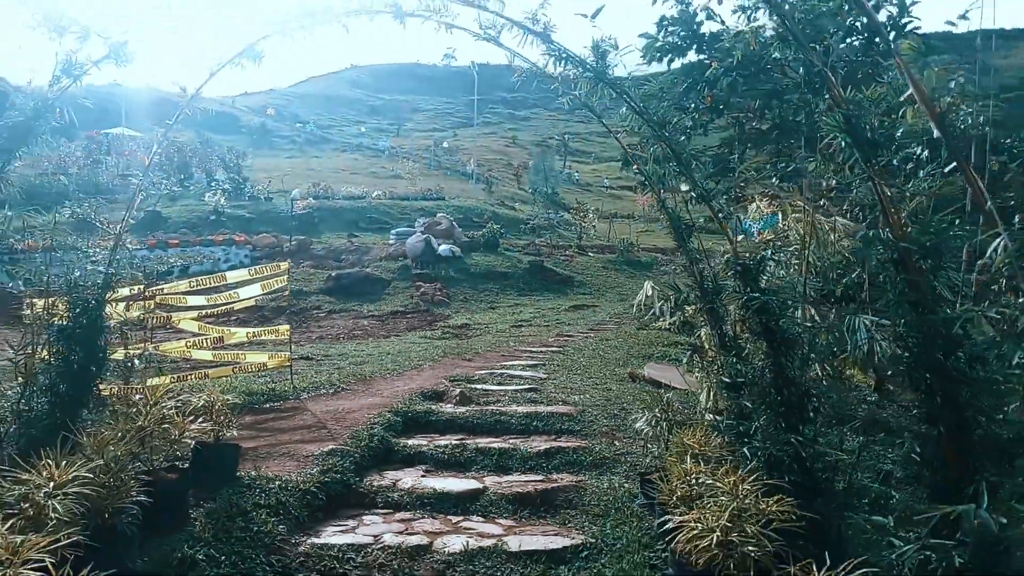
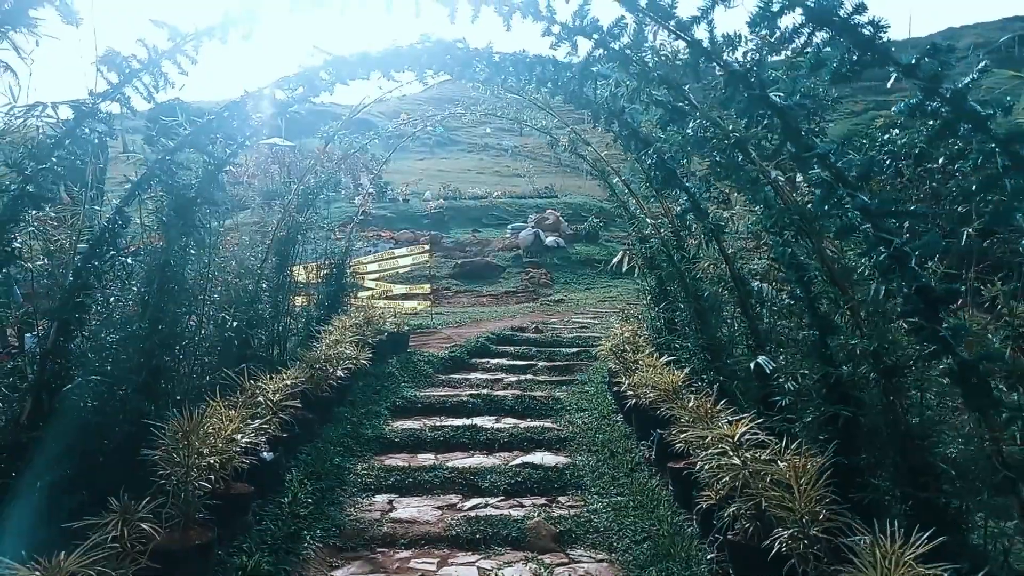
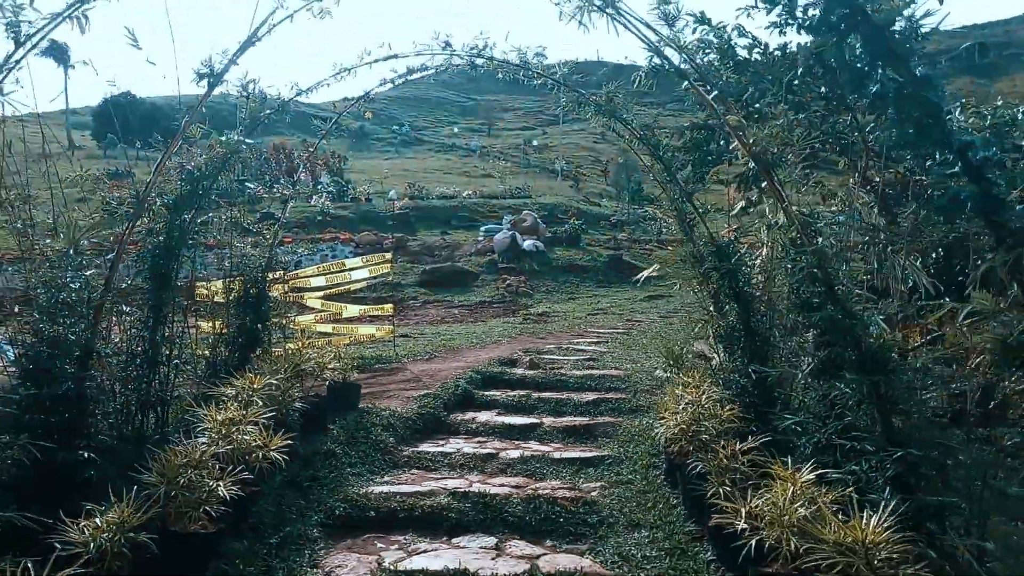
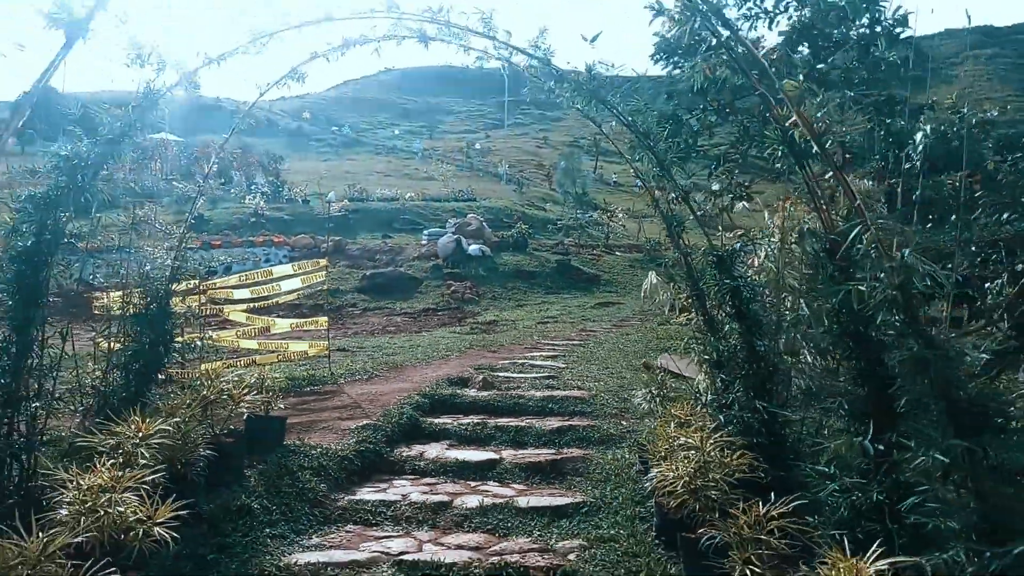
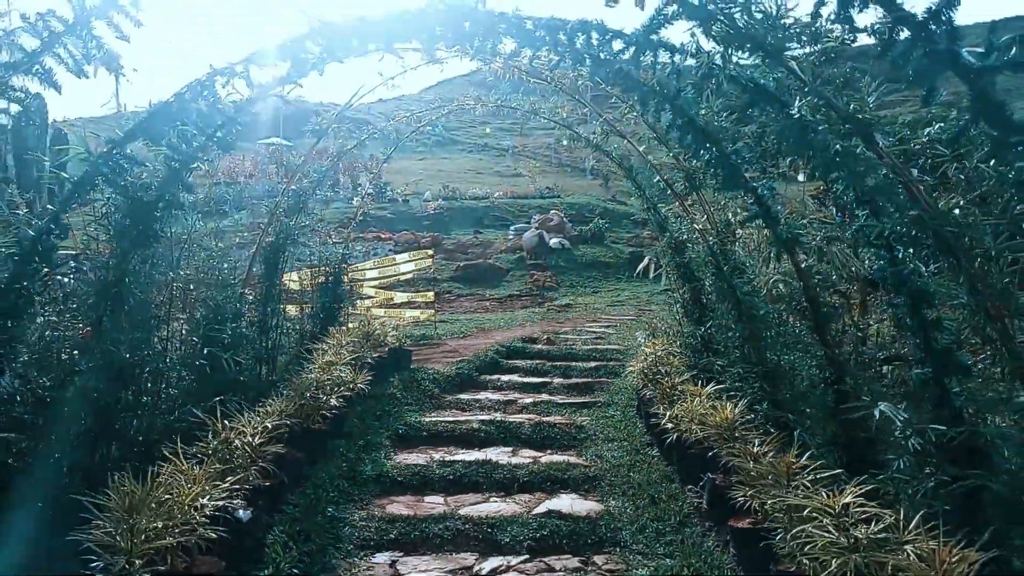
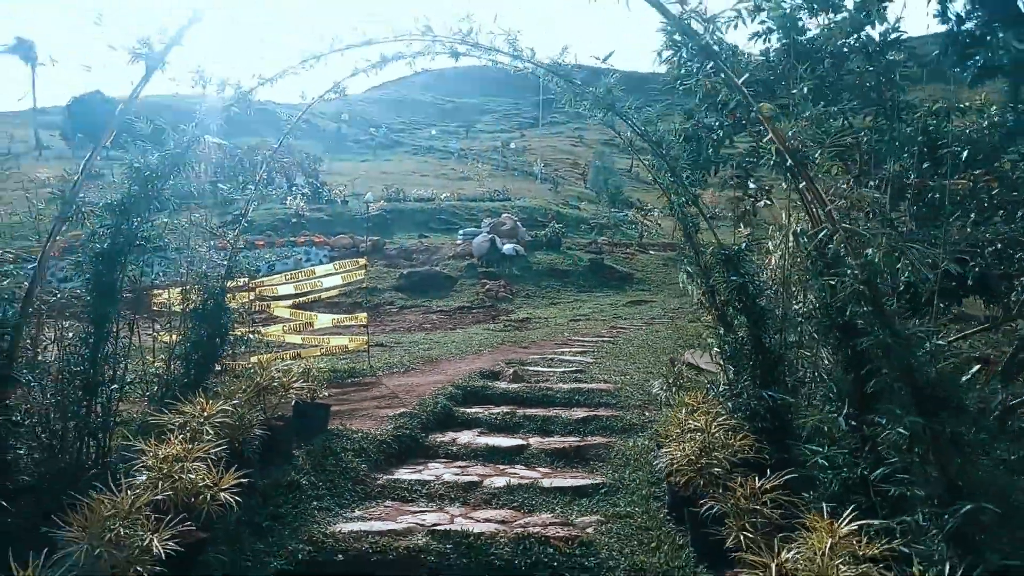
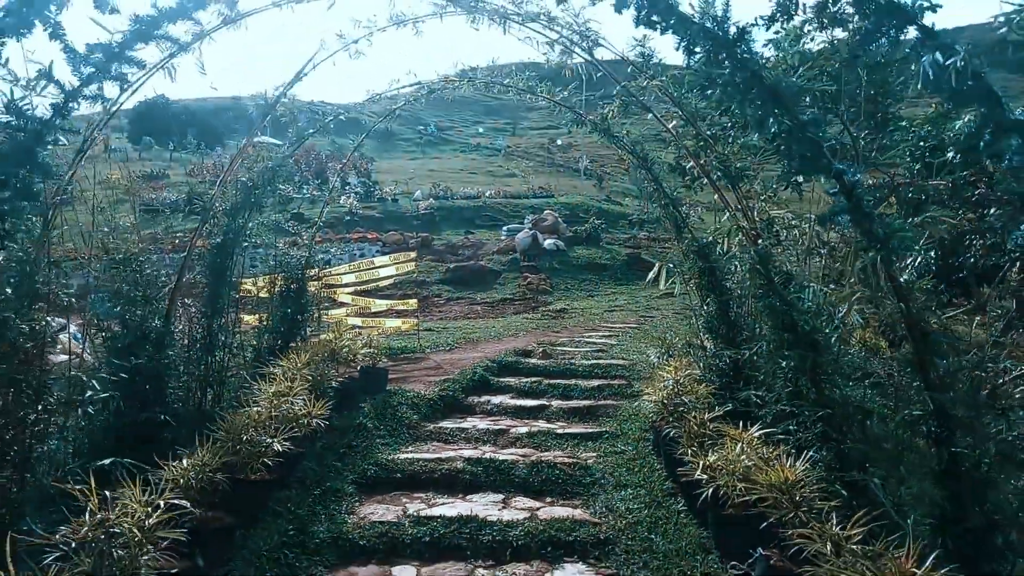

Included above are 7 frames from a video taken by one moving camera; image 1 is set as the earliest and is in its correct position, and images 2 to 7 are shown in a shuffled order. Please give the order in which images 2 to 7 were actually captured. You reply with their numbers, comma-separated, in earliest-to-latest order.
4, 6, 3, 7, 5, 2
